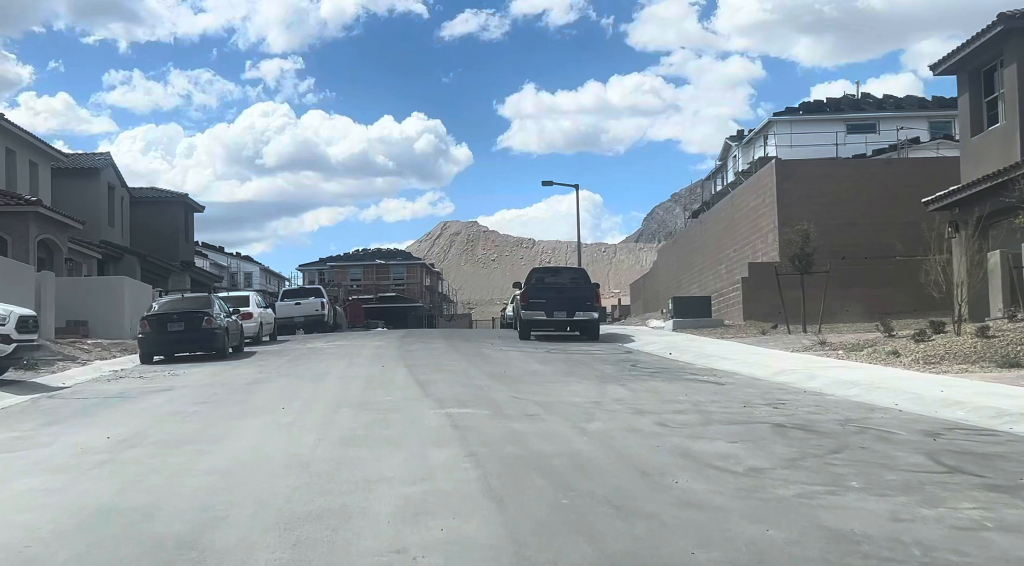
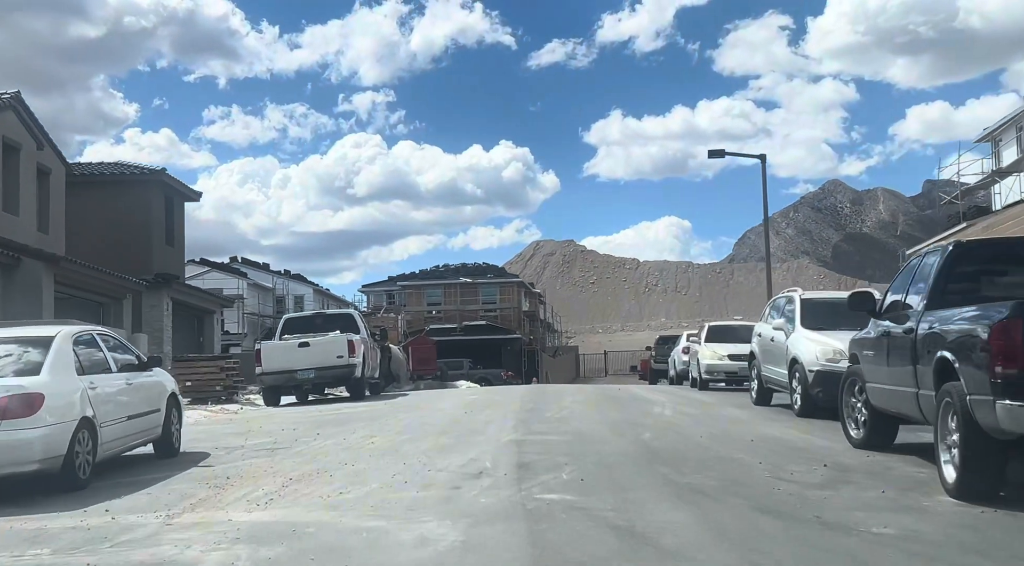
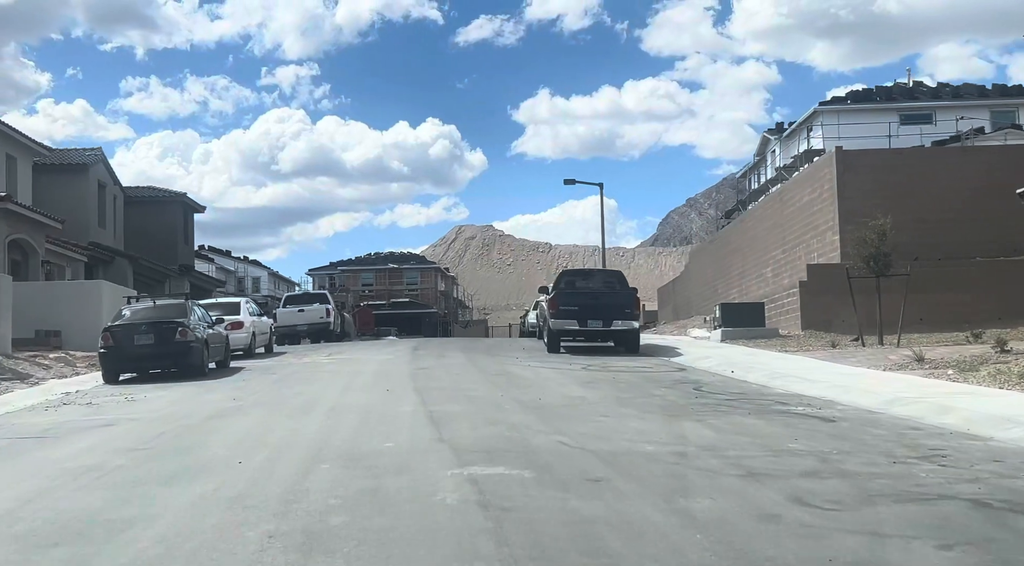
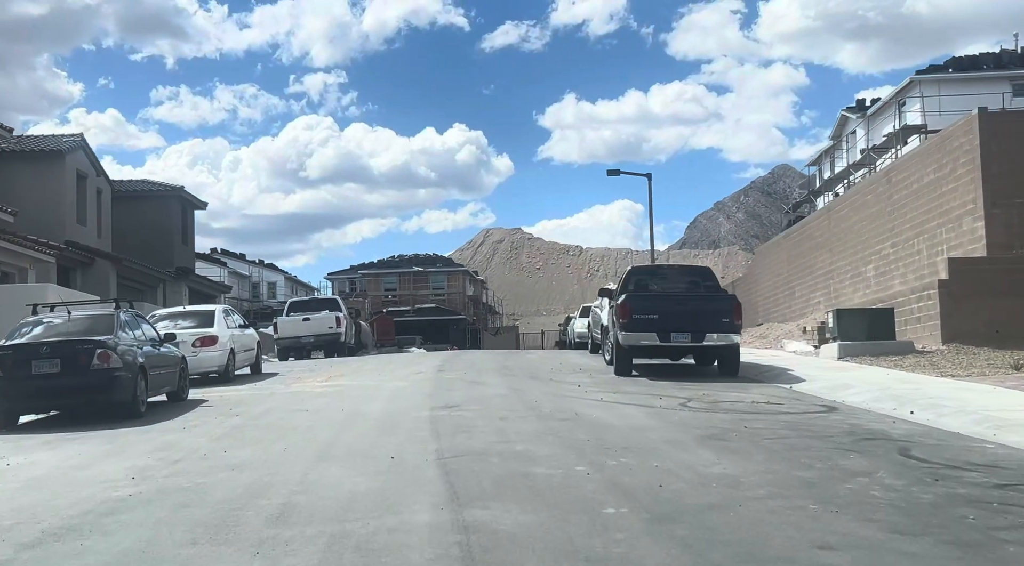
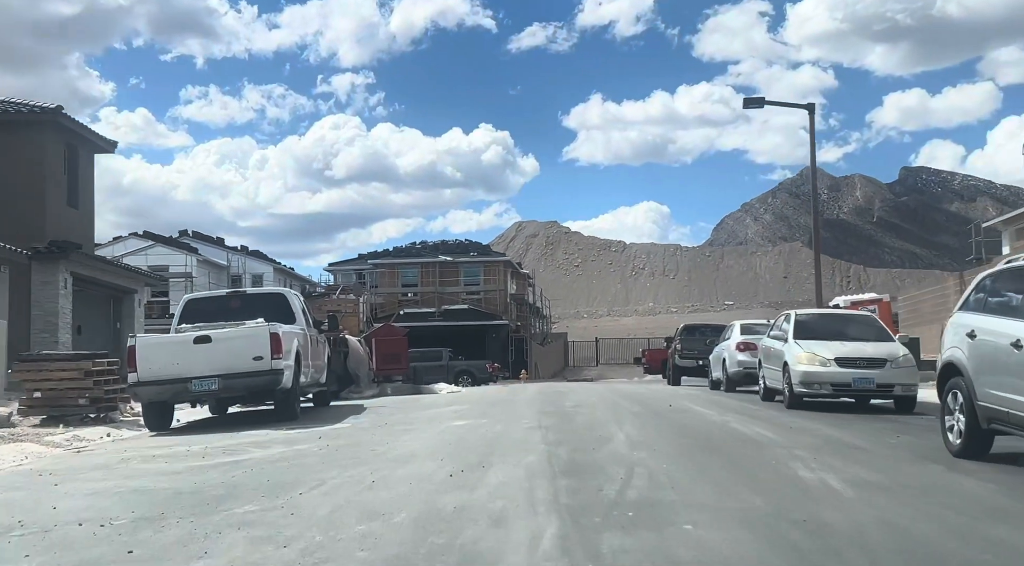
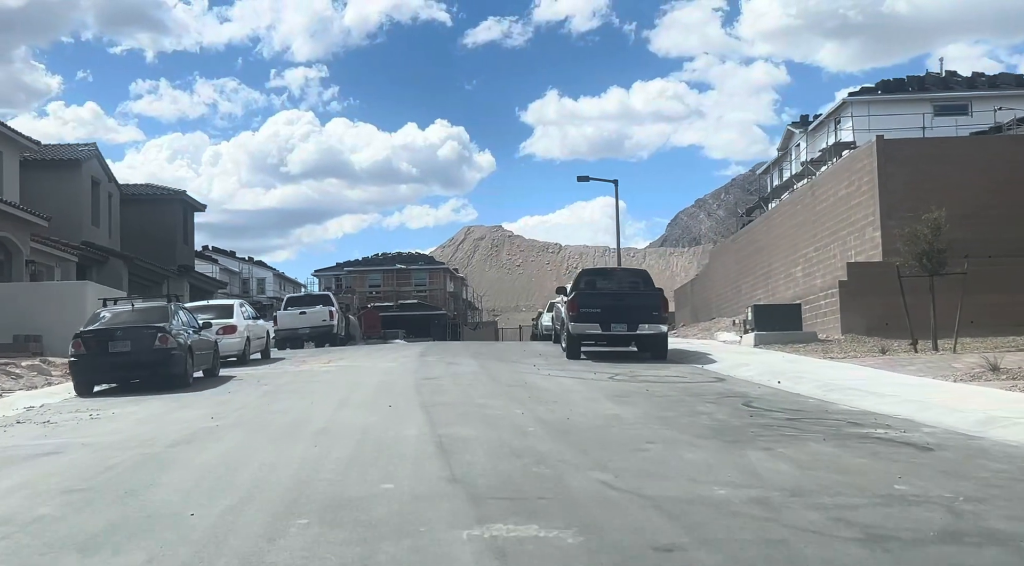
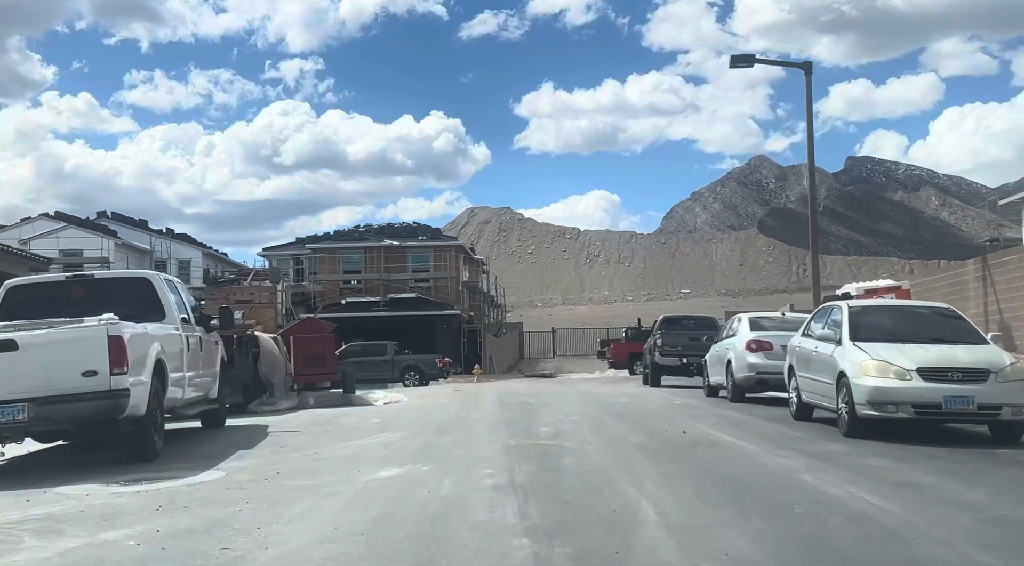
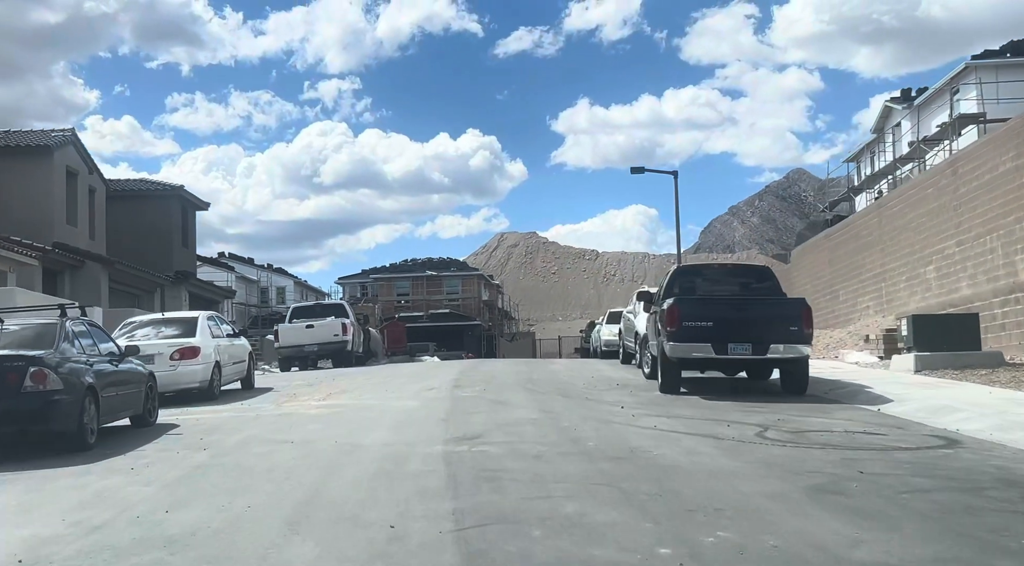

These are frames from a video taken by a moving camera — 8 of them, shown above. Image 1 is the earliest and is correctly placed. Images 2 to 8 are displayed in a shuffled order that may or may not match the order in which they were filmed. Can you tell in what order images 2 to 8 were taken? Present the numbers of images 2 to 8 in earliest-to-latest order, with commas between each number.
3, 6, 4, 8, 2, 5, 7
